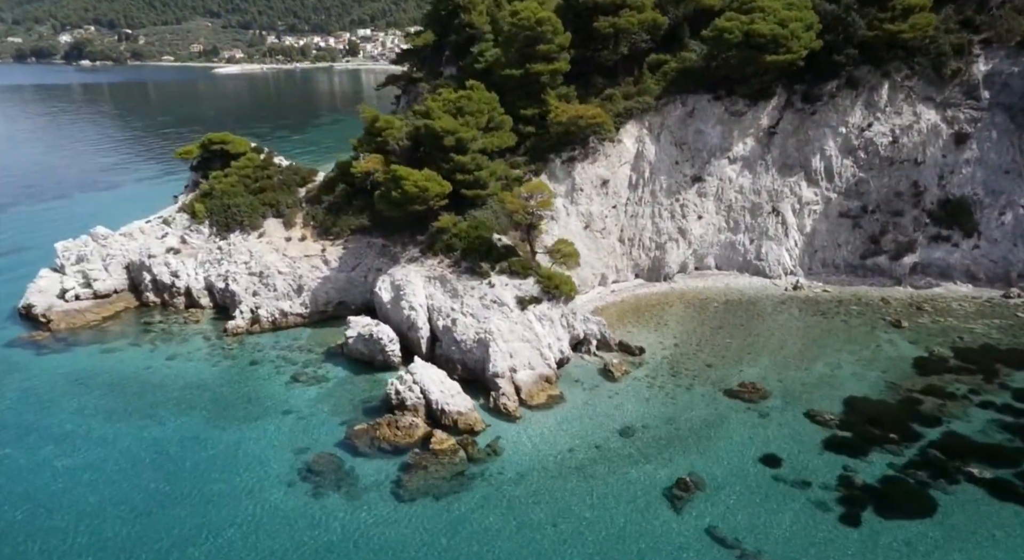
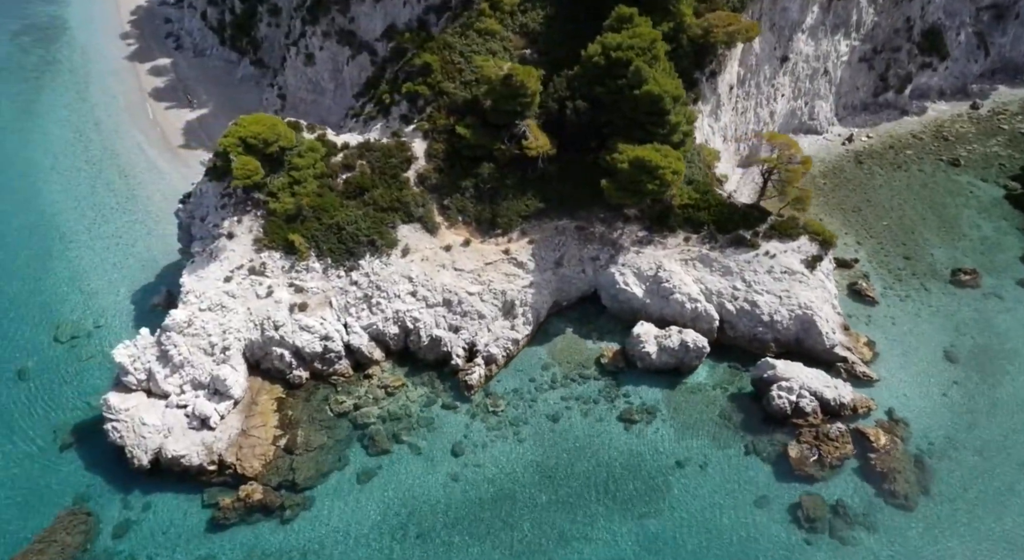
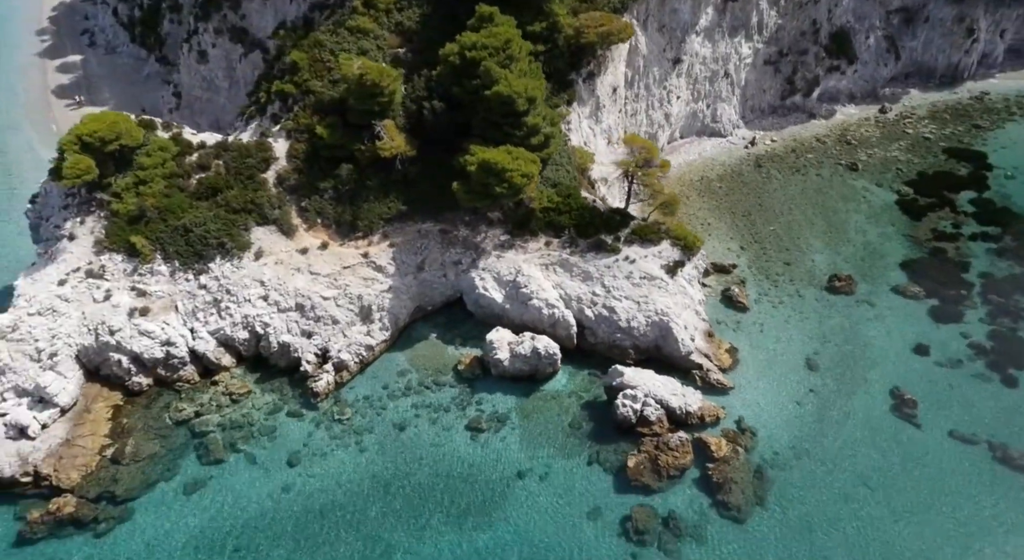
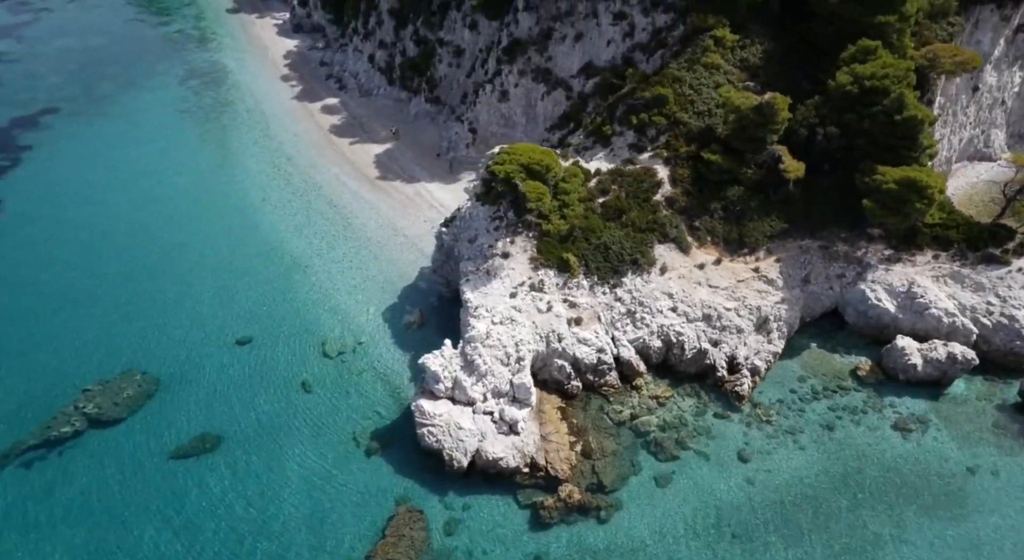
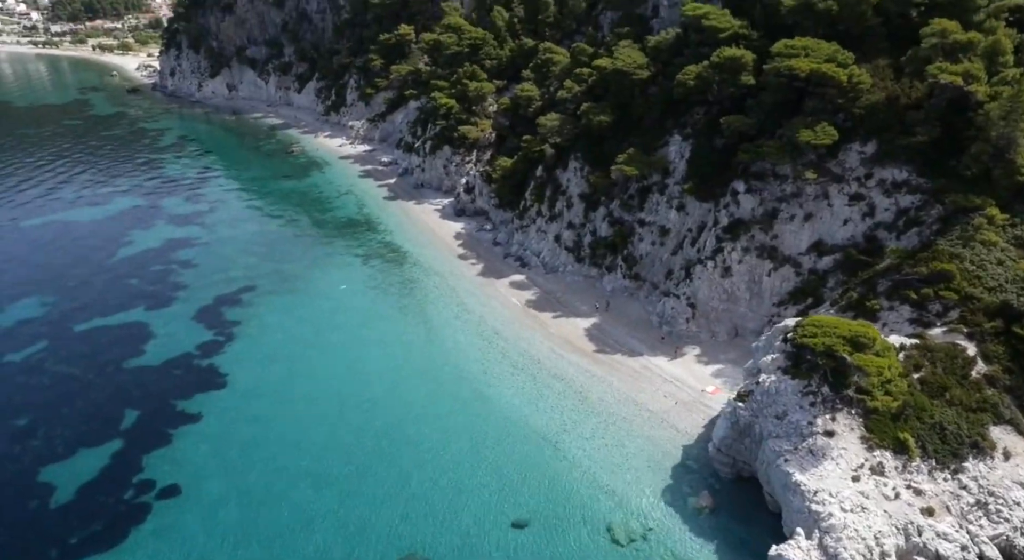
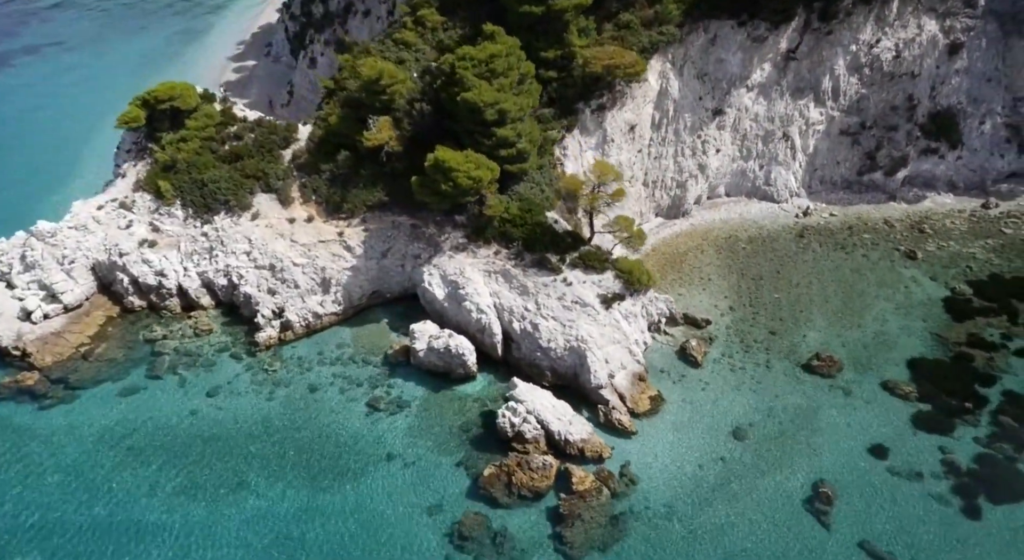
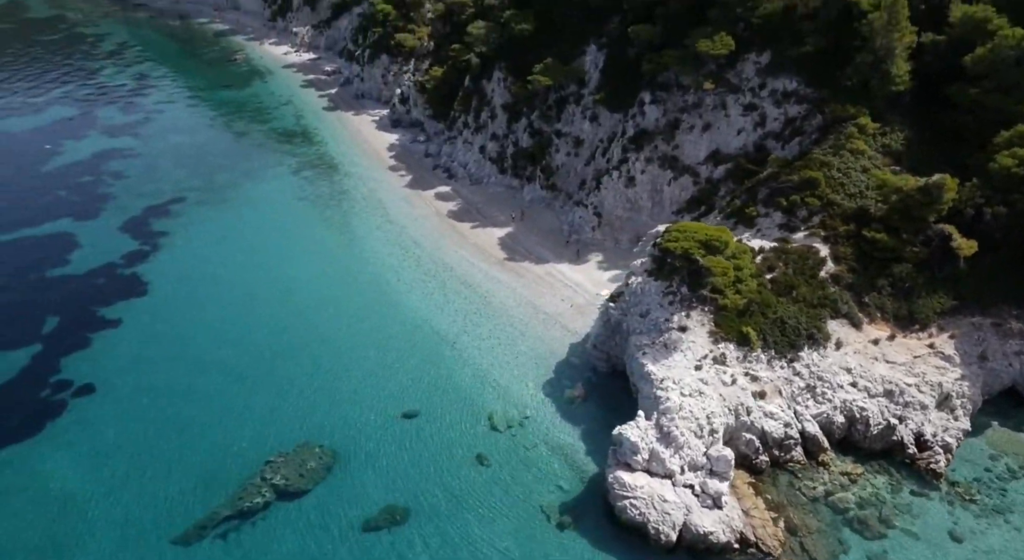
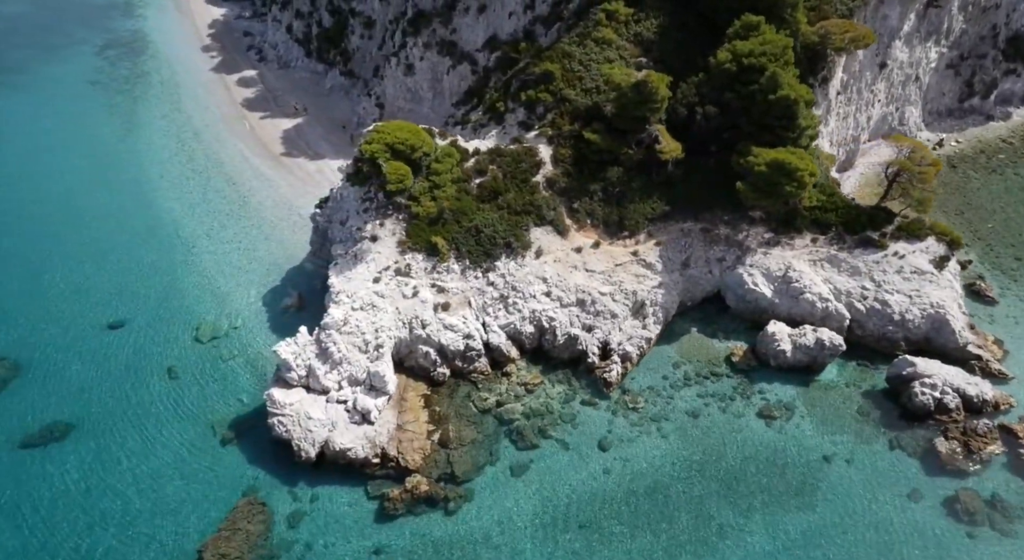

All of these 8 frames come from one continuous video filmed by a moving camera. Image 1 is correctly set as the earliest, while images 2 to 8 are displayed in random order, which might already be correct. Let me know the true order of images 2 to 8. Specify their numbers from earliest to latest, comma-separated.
6, 3, 2, 8, 4, 7, 5
